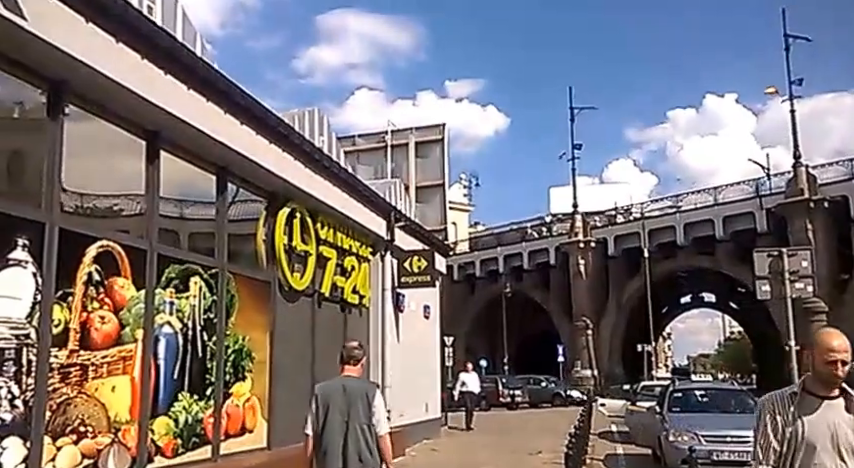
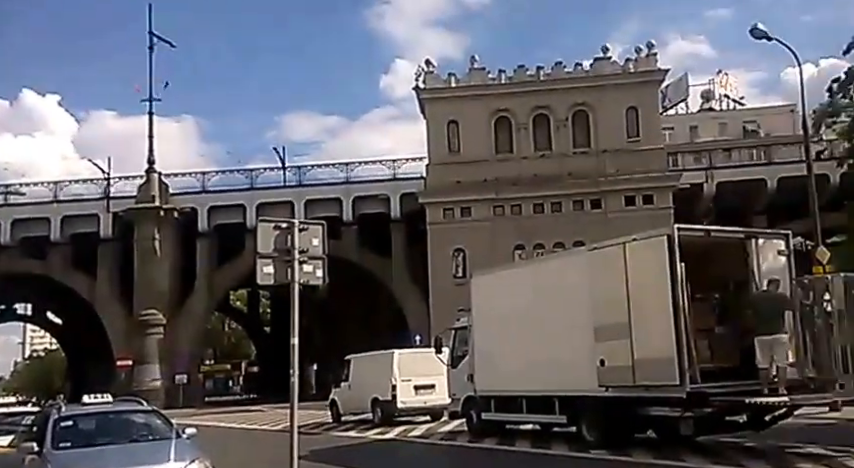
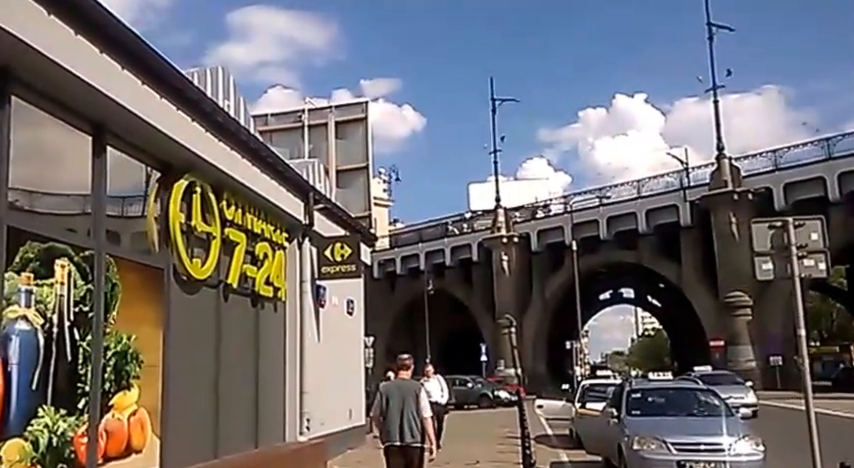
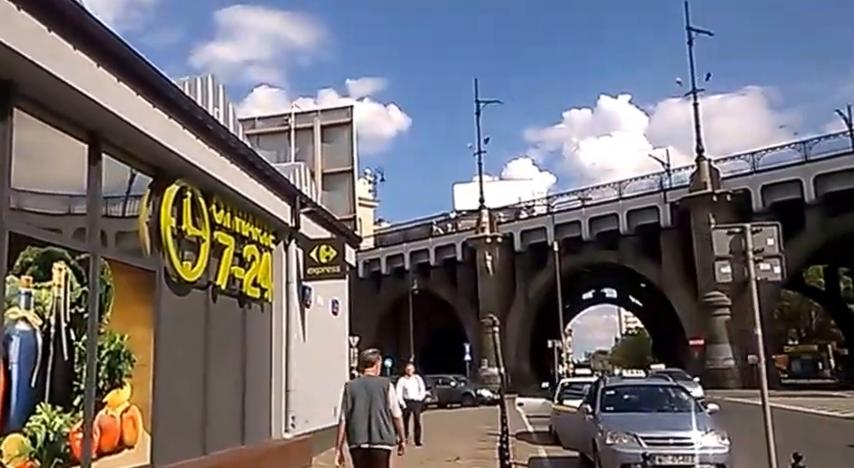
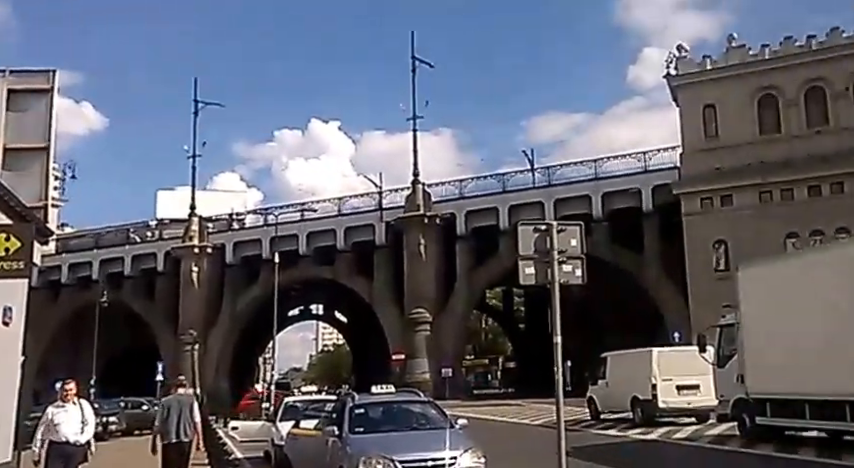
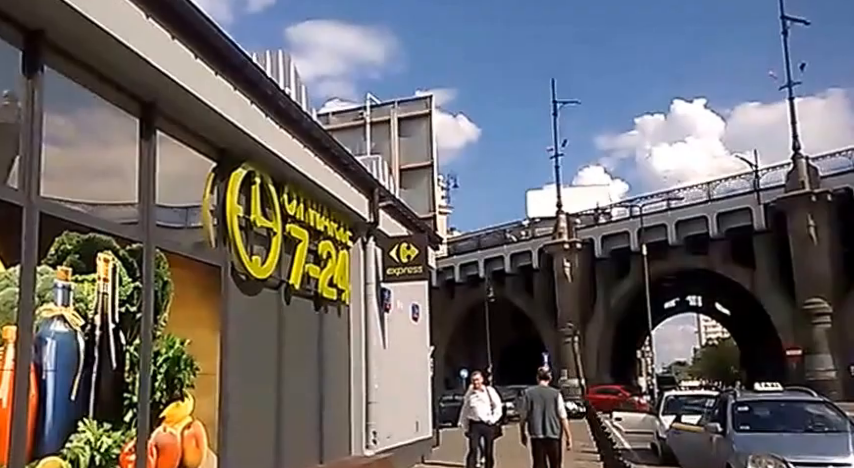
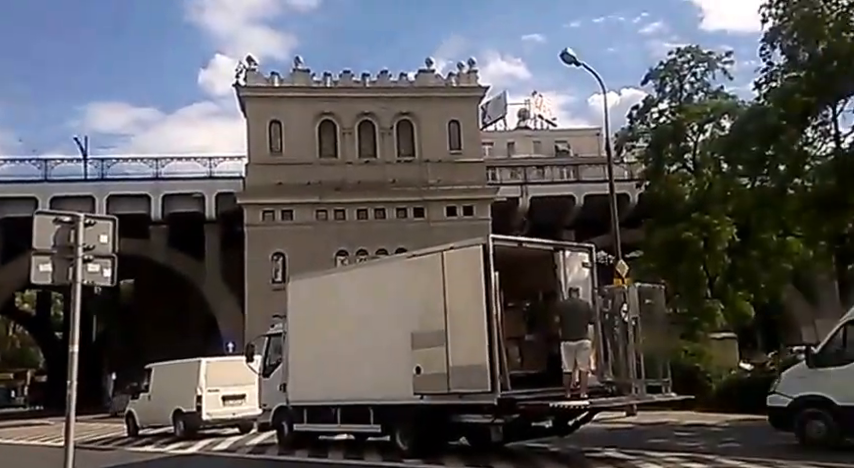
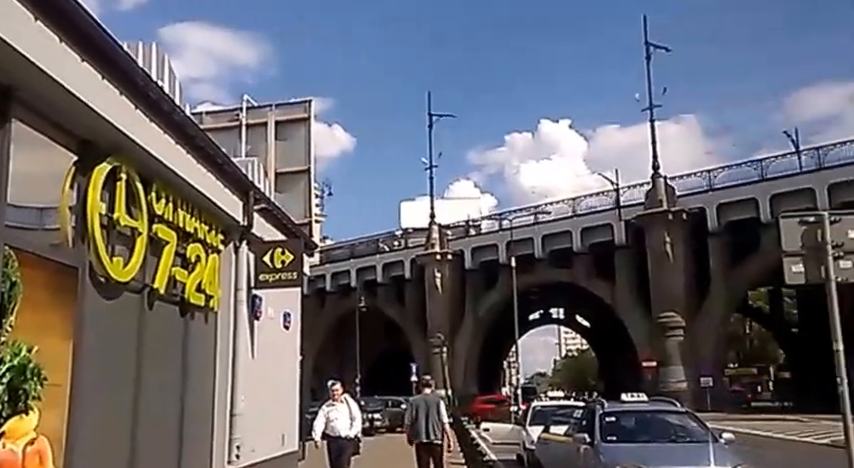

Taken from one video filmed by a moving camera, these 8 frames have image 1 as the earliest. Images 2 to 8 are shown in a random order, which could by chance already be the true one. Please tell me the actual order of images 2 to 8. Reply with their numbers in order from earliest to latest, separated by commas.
4, 3, 6, 8, 5, 2, 7
